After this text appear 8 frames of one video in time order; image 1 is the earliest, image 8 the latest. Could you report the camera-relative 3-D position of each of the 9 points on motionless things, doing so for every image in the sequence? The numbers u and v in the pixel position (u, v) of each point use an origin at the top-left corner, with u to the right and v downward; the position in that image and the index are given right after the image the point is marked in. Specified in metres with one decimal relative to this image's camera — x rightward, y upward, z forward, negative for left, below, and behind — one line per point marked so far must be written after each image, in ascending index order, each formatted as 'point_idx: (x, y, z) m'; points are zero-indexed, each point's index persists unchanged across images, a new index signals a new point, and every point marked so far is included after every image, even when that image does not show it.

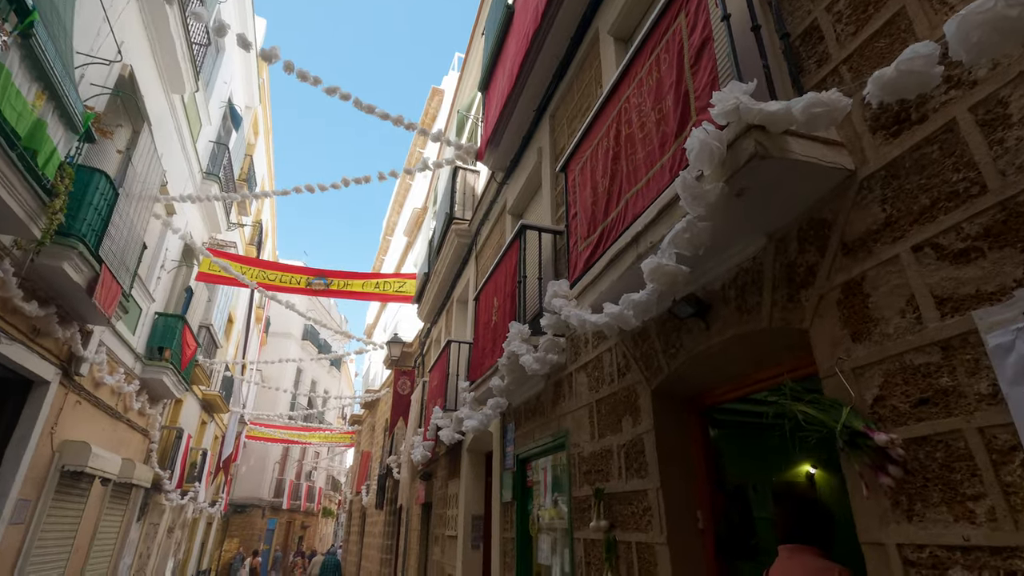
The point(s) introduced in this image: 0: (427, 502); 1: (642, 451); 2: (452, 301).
0: (-1.5, -3.8, +9.5) m
1: (+0.7, -0.9, +3.0) m
2: (-1.1, -0.2, +9.5) m
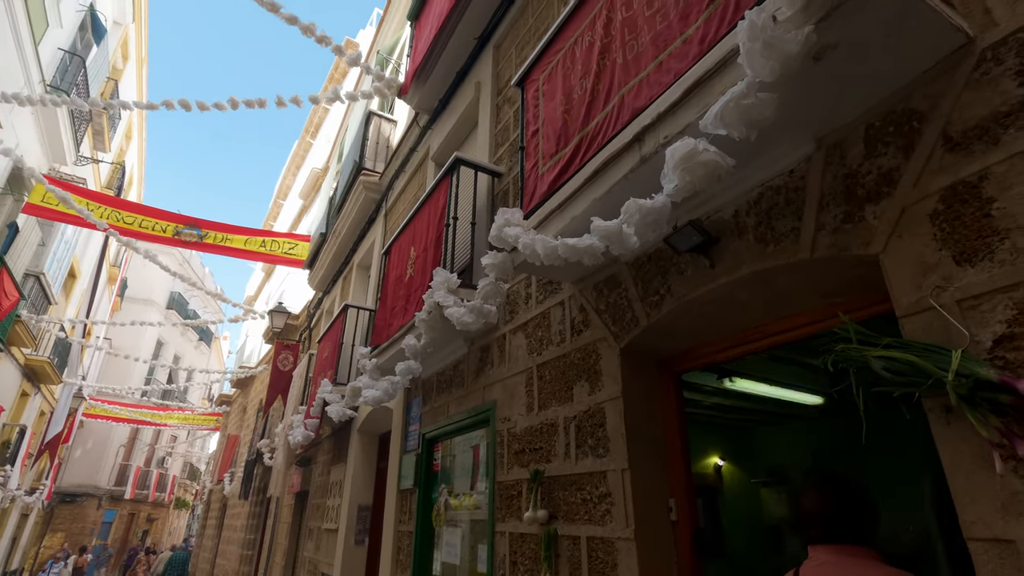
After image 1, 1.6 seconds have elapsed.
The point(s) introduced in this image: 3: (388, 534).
0: (-3.3, -3.2, +8.4) m
1: (+0.4, -0.6, +2.4) m
2: (-2.5, +0.3, +8.4) m
3: (-1.0, -2.0, +4.4) m
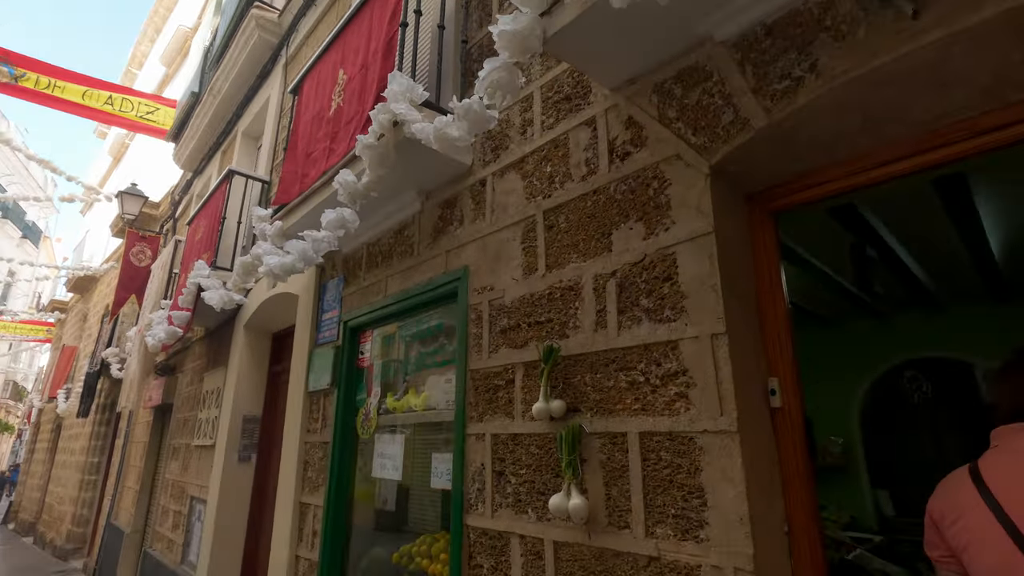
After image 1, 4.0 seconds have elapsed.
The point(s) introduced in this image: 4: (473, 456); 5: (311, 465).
0: (-4.5, -1.5, +6.9) m
1: (+0.5, 0.0, +1.6) m
2: (-3.5, +1.9, +6.7) m
3: (-1.4, -1.0, +3.4) m
4: (-0.2, -0.7, +2.2) m
5: (-1.2, -1.1, +3.2) m
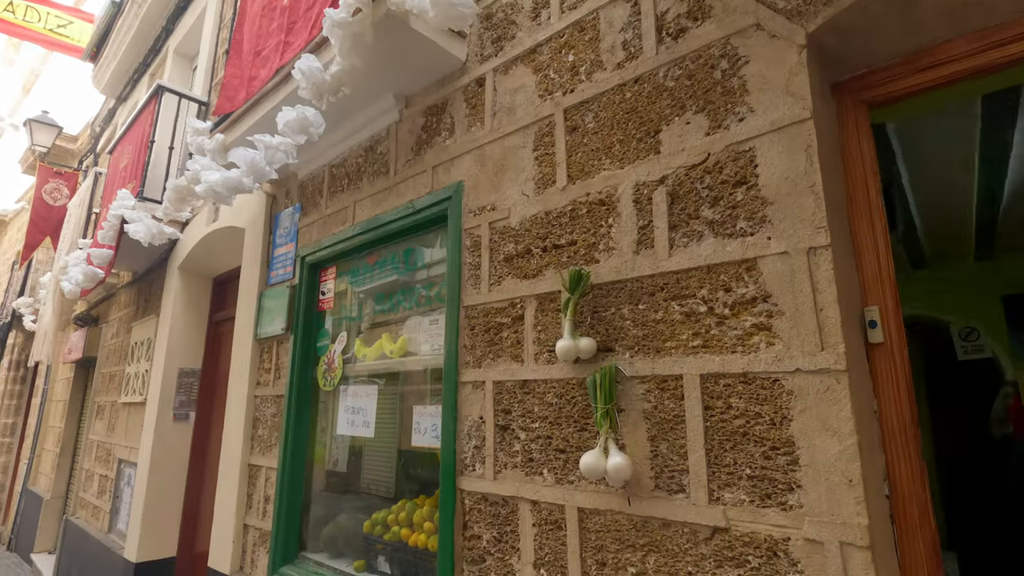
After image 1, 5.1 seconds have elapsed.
0: (-4.9, -0.8, +6.2) m
1: (+0.6, +0.3, +1.3) m
2: (-3.8, +2.6, +5.8) m
3: (-1.5, -0.6, +3.0) m
4: (-0.2, -0.4, +1.8) m
5: (-1.3, -0.7, +2.8) m
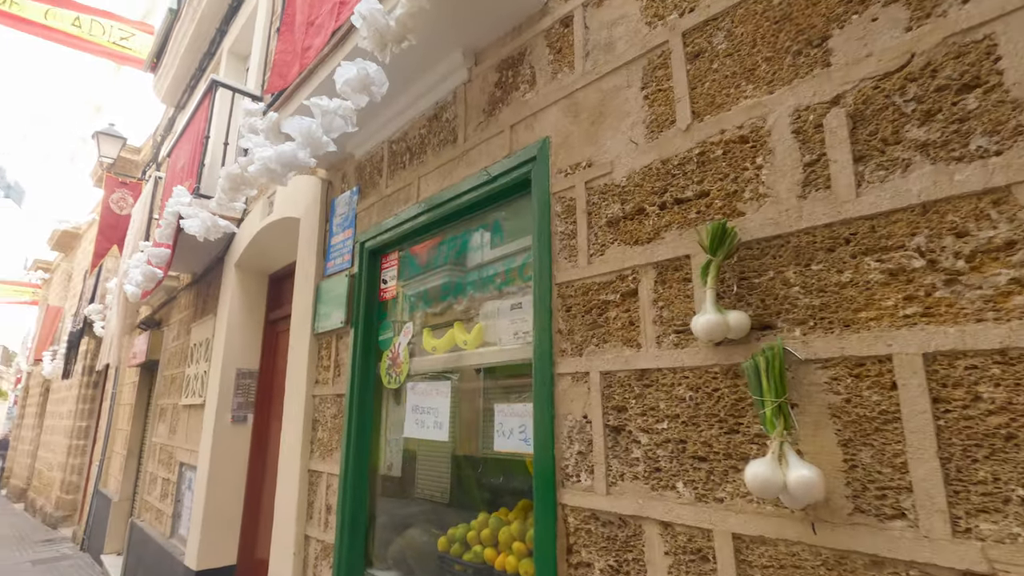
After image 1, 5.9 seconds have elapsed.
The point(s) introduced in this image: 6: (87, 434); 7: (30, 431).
0: (-4.2, -0.9, +6.3) m
1: (+0.8, +0.4, +0.9) m
2: (-3.2, +2.6, +5.8) m
3: (-1.1, -0.6, +2.8) m
4: (+0.1, -0.3, +1.5) m
5: (-0.9, -0.7, +2.6) m
6: (-7.2, -2.4, +9.0) m
7: (-12.5, -3.7, +13.8) m
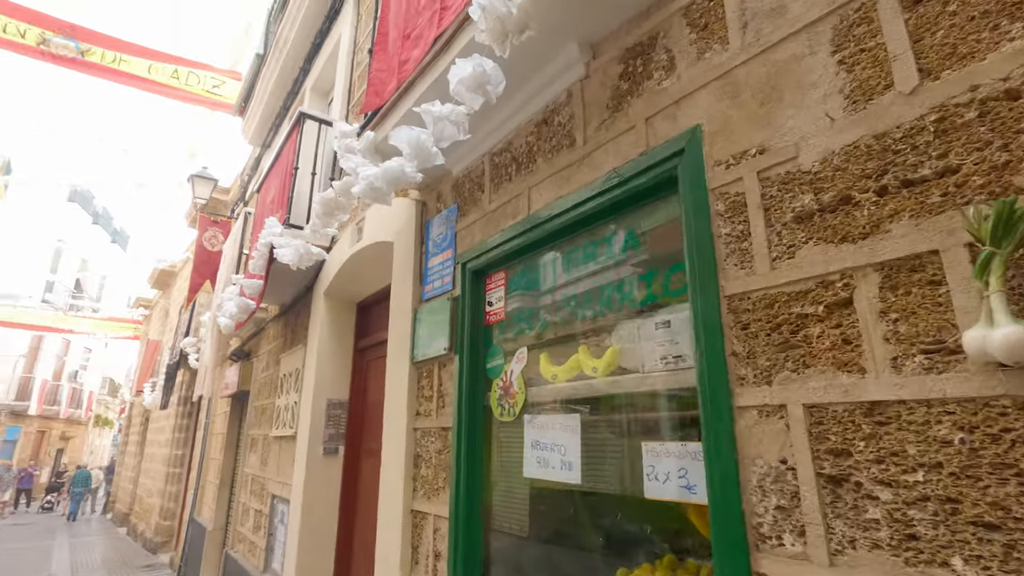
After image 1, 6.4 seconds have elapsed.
0: (-3.2, -1.3, +6.4) m
1: (+1.1, +0.4, +0.6) m
2: (-2.4, +2.2, +6.0) m
3: (-0.6, -0.7, +2.6) m
4: (+0.5, -0.4, +1.2) m
5: (-0.4, -0.8, +2.4) m
6: (-5.8, -3.0, +9.3) m
7: (-10.5, -4.7, +14.7) m
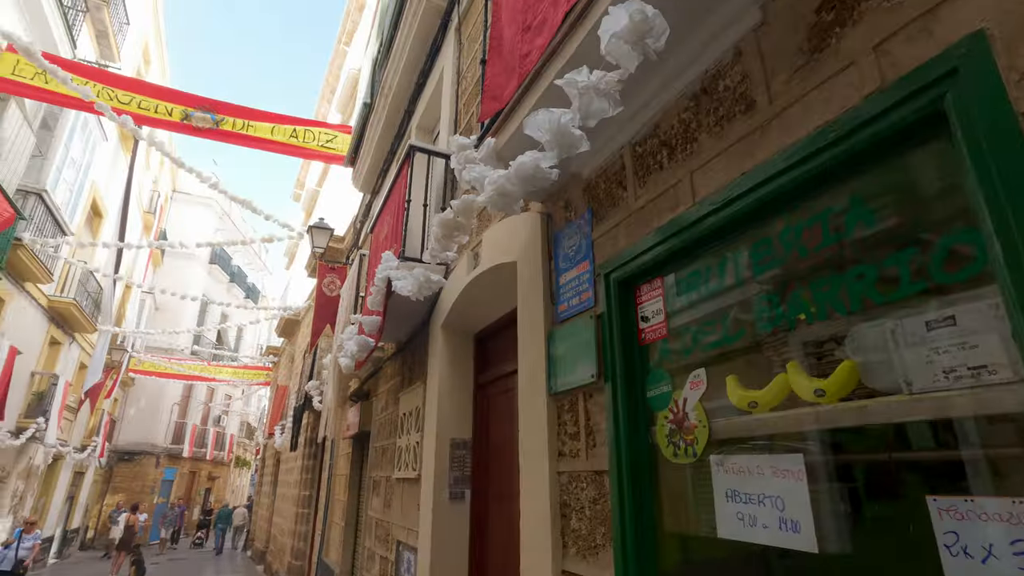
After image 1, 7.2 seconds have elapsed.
0: (-1.8, -1.8, +6.4) m
1: (+1.3, +0.5, +0.1) m
2: (-1.2, +1.8, +6.2) m
3: (+0.1, -0.8, +2.3) m
4: (+0.9, -0.3, +0.7) m
5: (+0.2, -0.8, +2.0) m
6: (-3.7, -3.9, +9.6) m
7: (-7.2, -6.1, +15.6) m
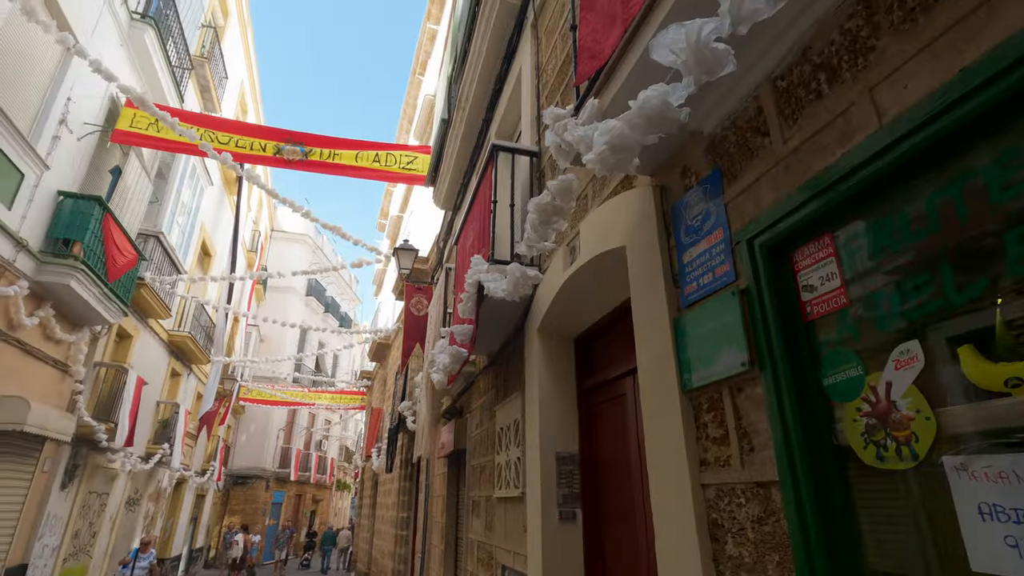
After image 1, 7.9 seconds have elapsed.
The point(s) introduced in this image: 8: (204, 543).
0: (-0.6, -1.9, +6.3) m
1: (+1.4, +0.7, -0.4) m
2: (-0.3, +1.7, +6.0) m
3: (+0.6, -0.7, +1.9) m
4: (+1.1, -0.1, +0.2) m
5: (+0.7, -0.7, +1.6) m
6: (-1.9, -4.3, +9.6) m
7: (-4.4, -6.9, +16.0) m
8: (-10.4, -8.6, +18.0) m
